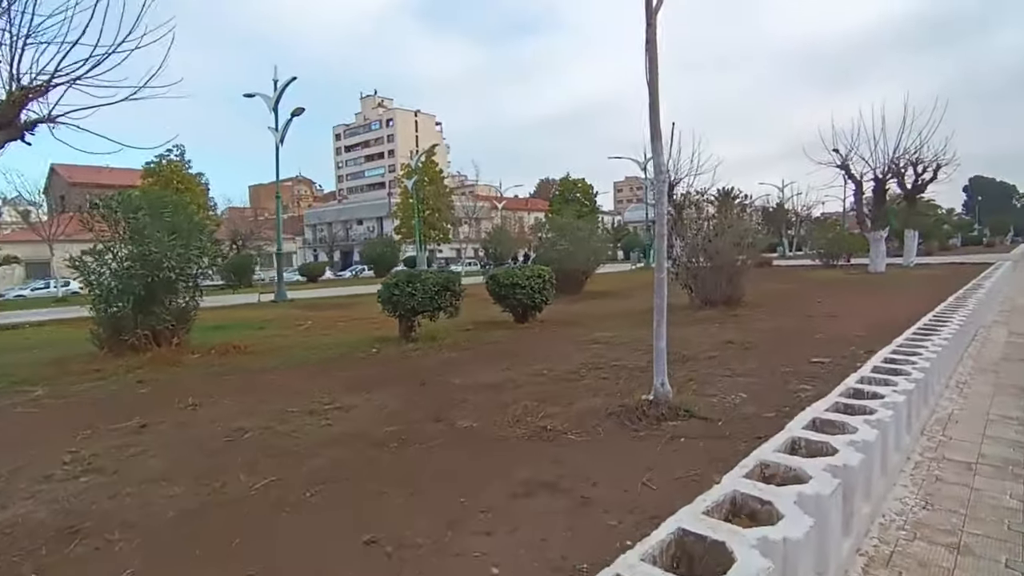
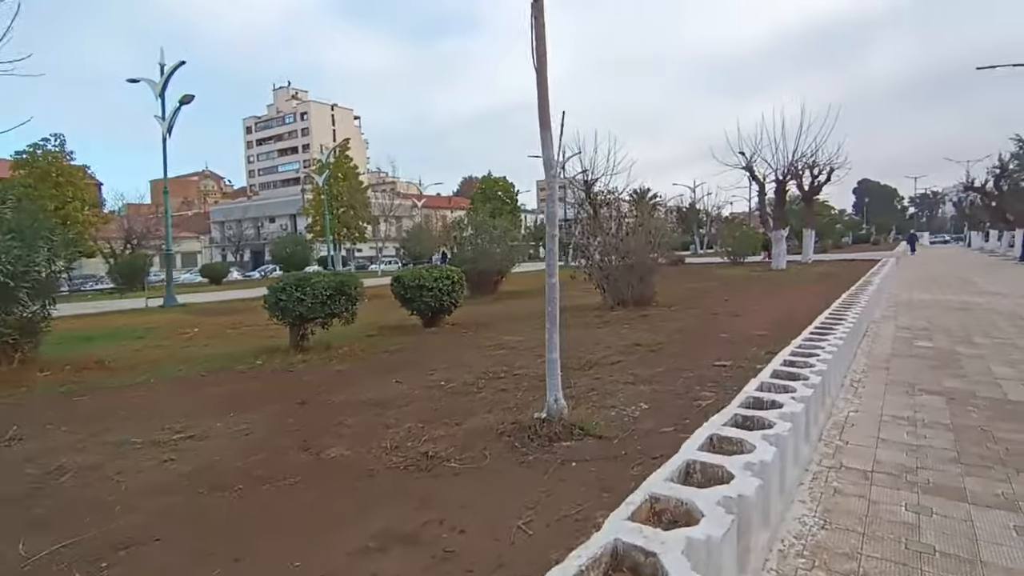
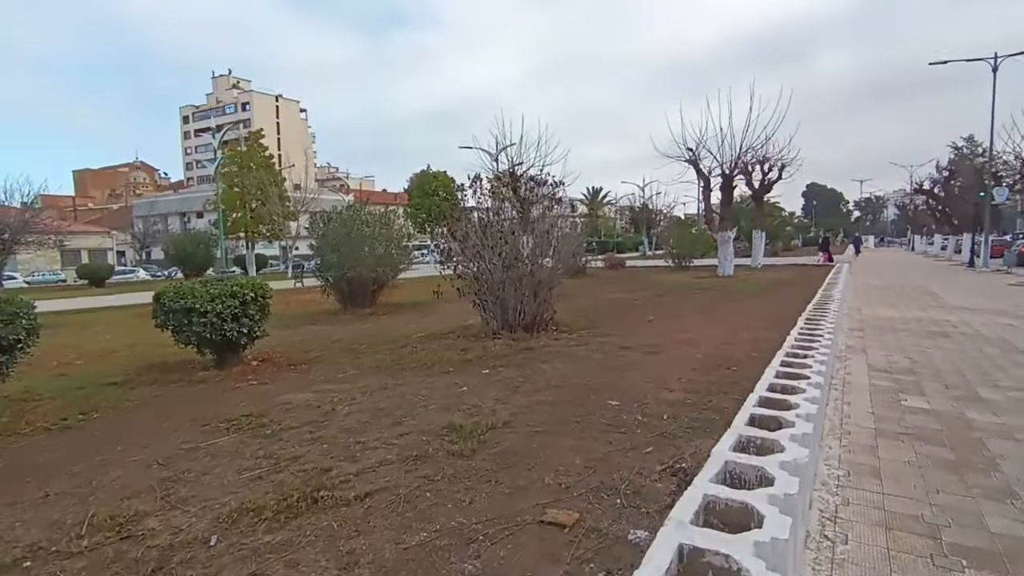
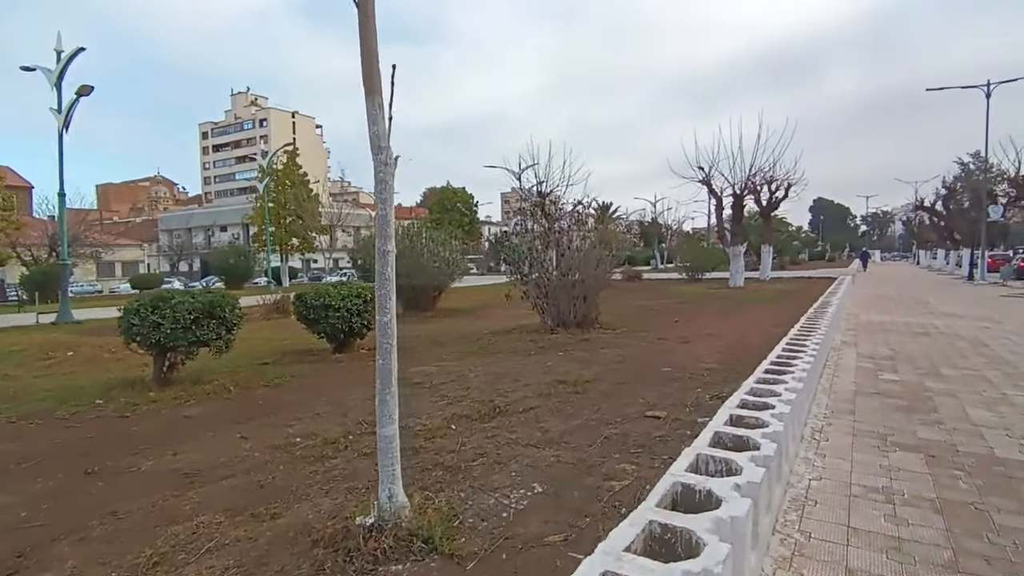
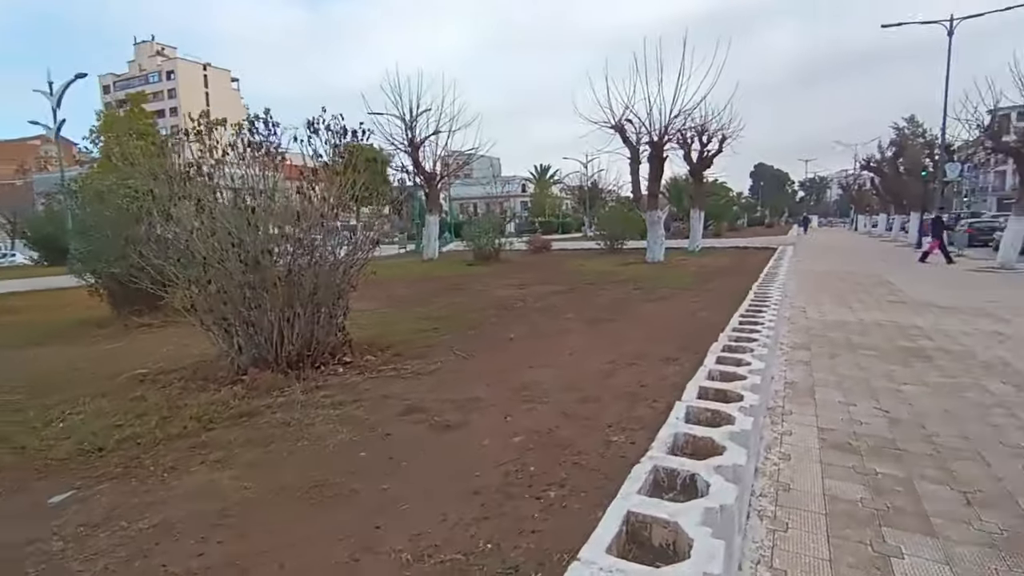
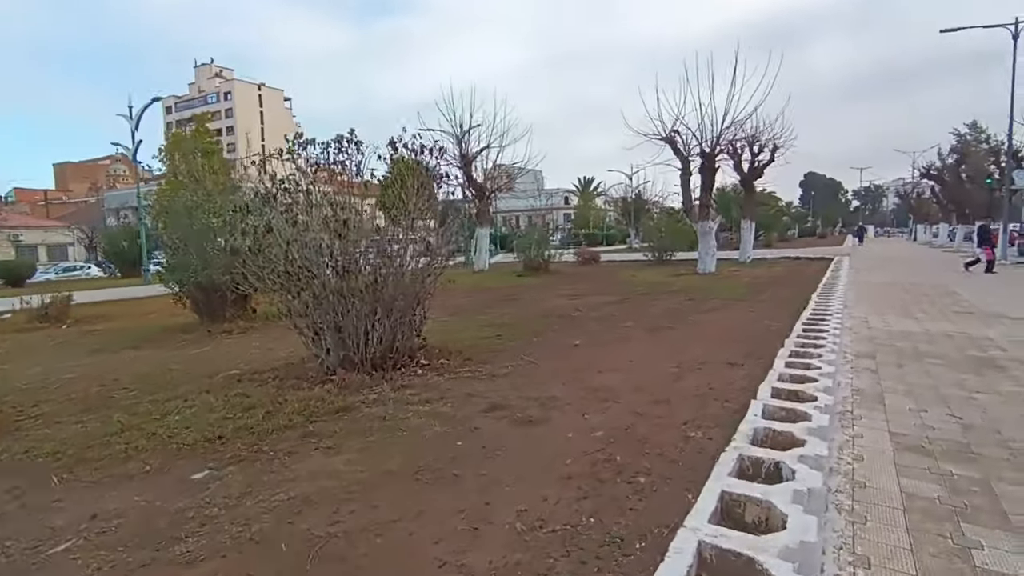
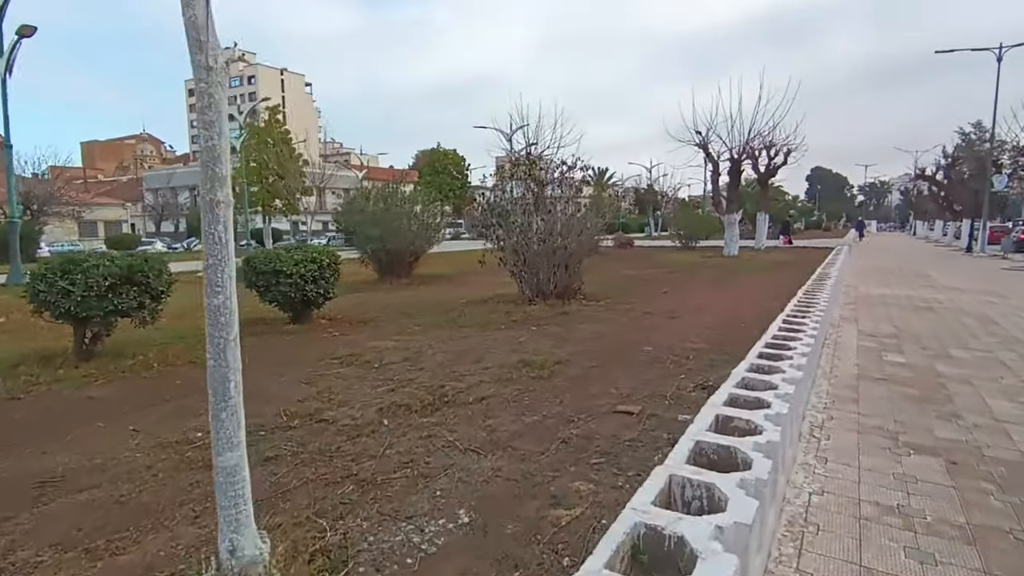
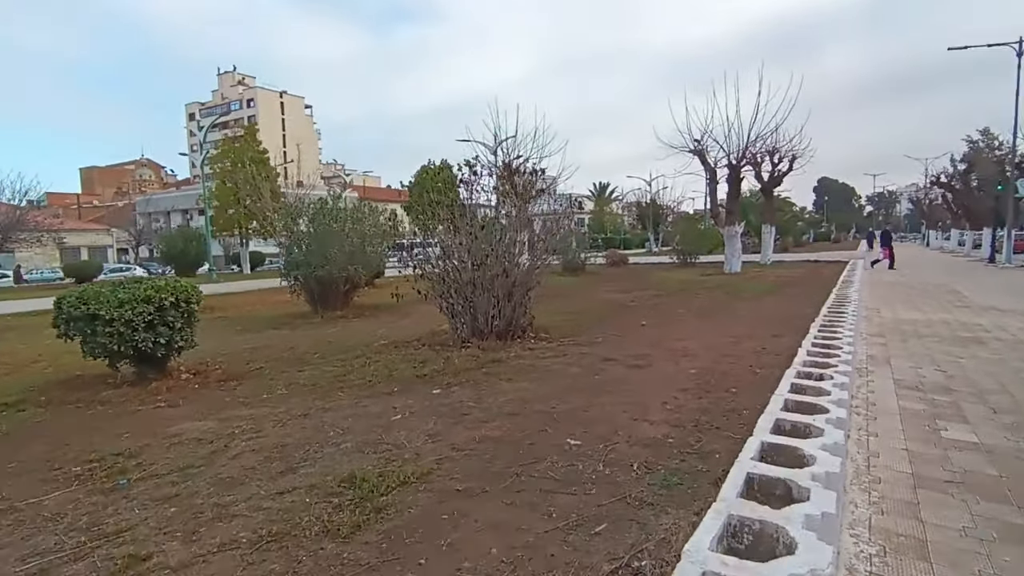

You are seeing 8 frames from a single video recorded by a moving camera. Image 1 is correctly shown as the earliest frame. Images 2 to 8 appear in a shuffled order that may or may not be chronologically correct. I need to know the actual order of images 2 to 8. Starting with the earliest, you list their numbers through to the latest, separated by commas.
2, 4, 7, 3, 8, 6, 5
